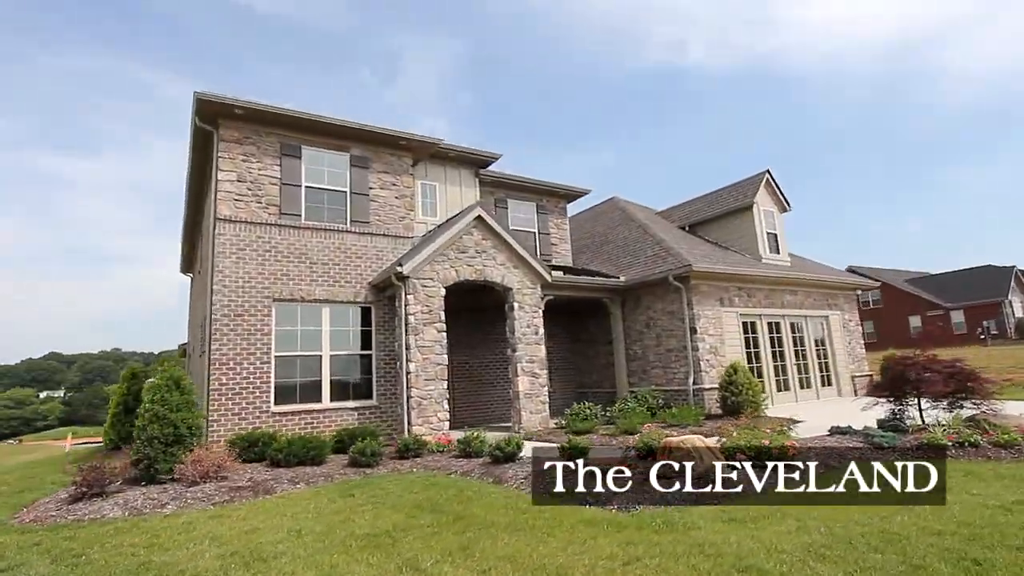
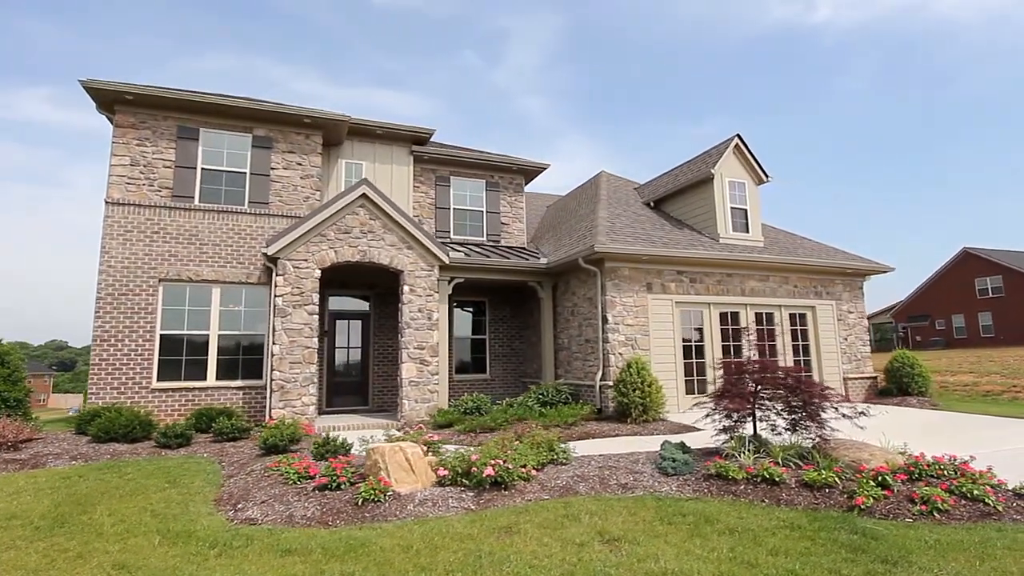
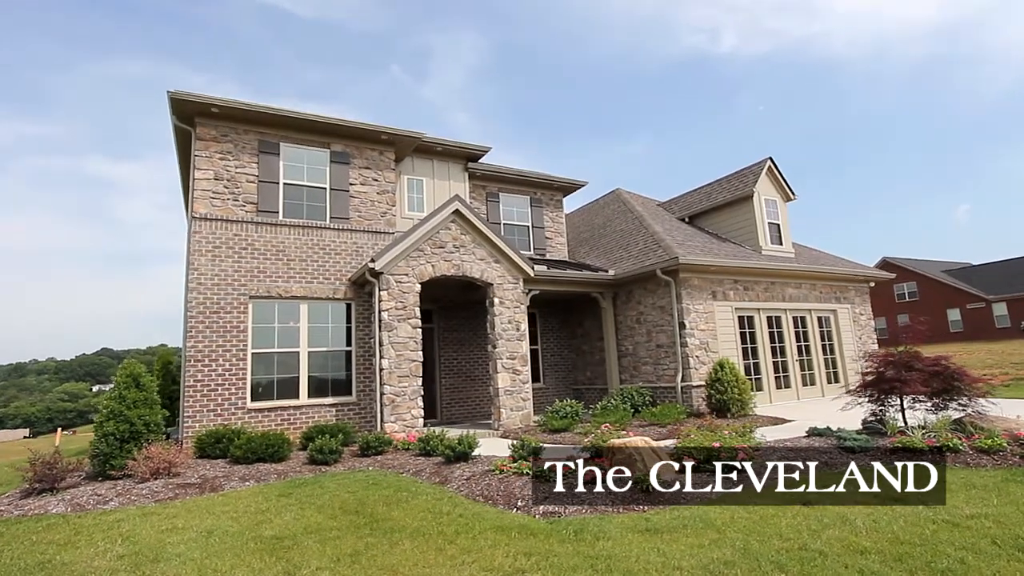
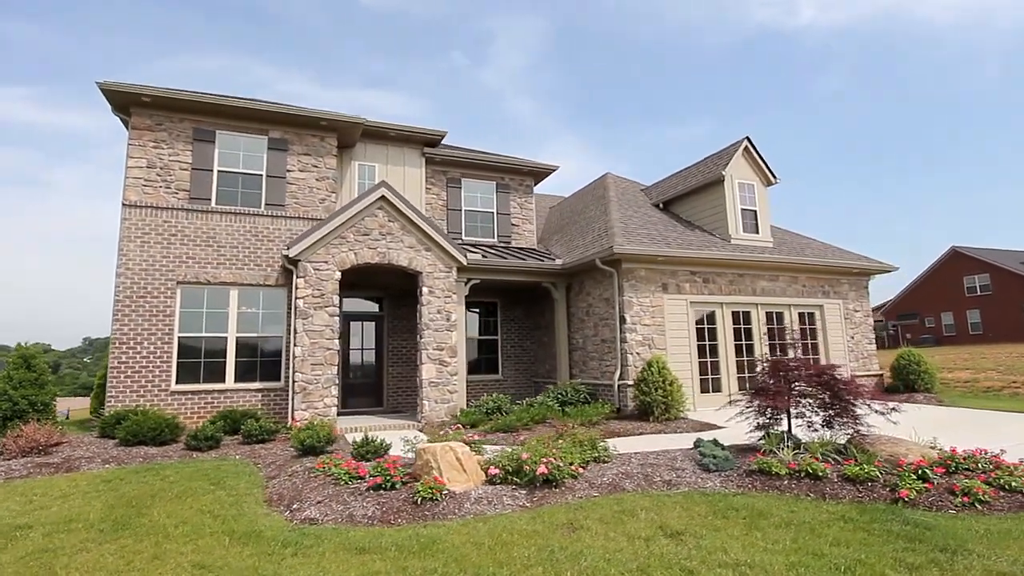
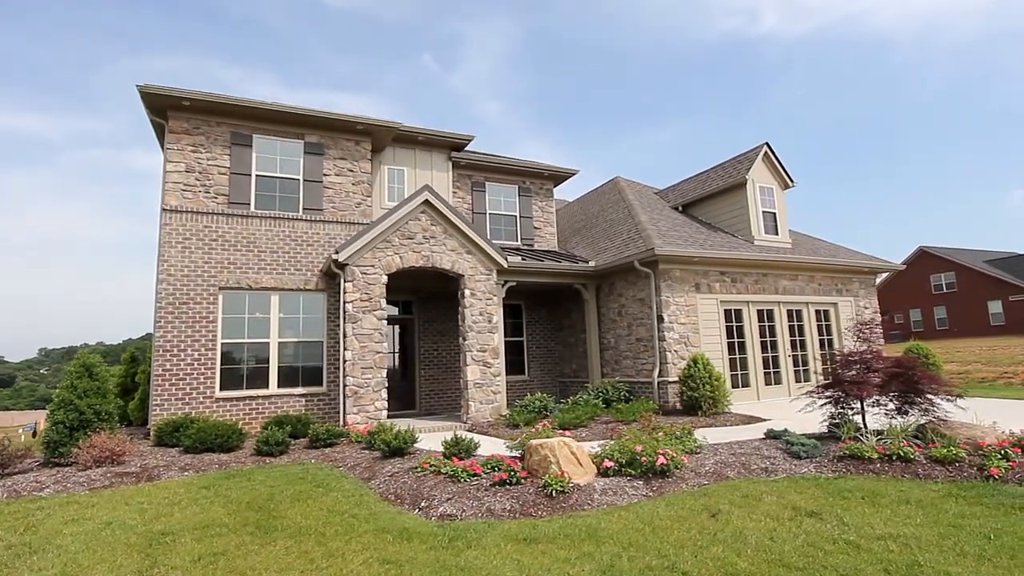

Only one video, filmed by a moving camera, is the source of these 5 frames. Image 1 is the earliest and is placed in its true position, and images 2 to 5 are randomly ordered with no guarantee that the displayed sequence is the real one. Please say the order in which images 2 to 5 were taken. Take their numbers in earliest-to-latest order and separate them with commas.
3, 5, 4, 2
